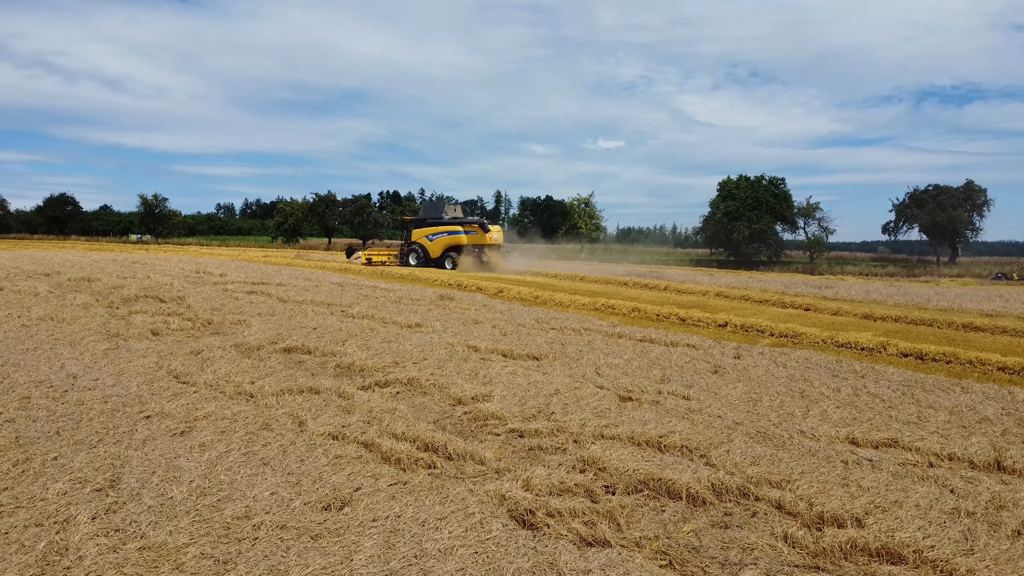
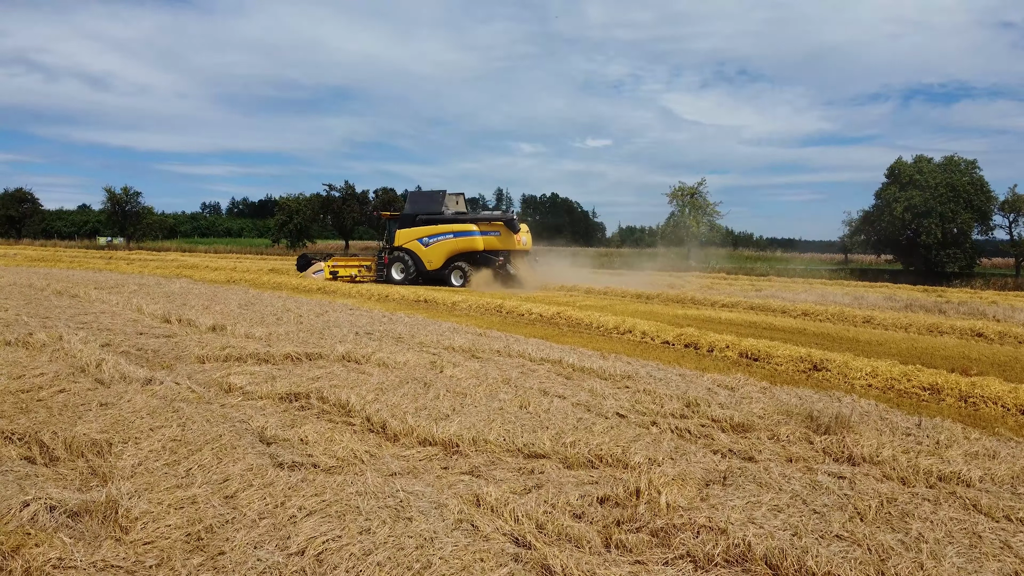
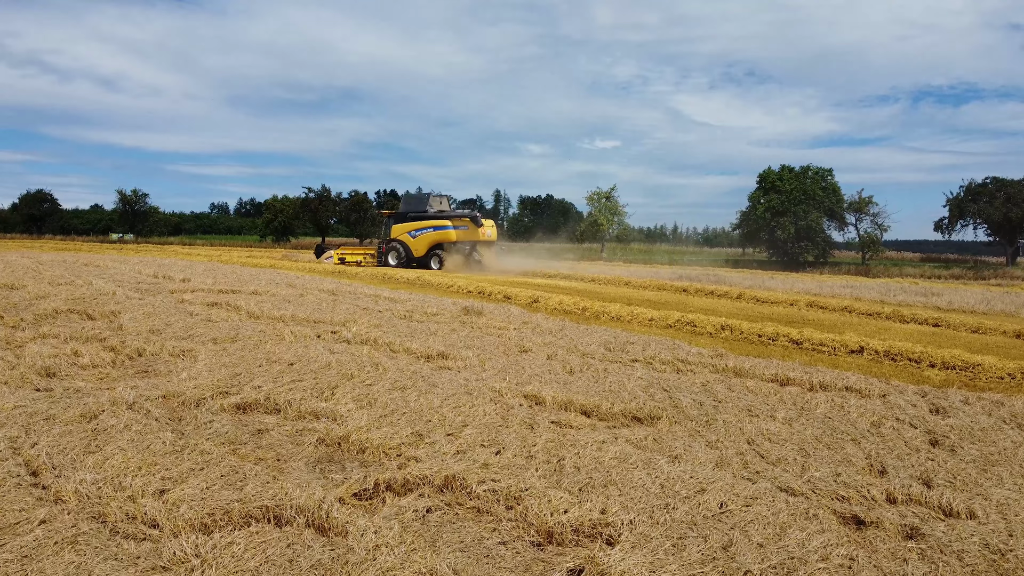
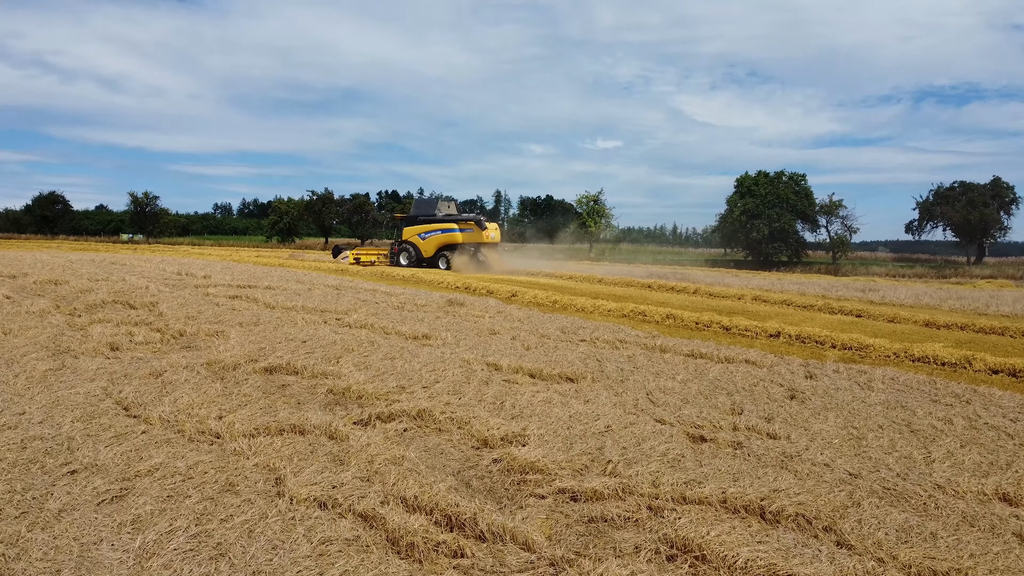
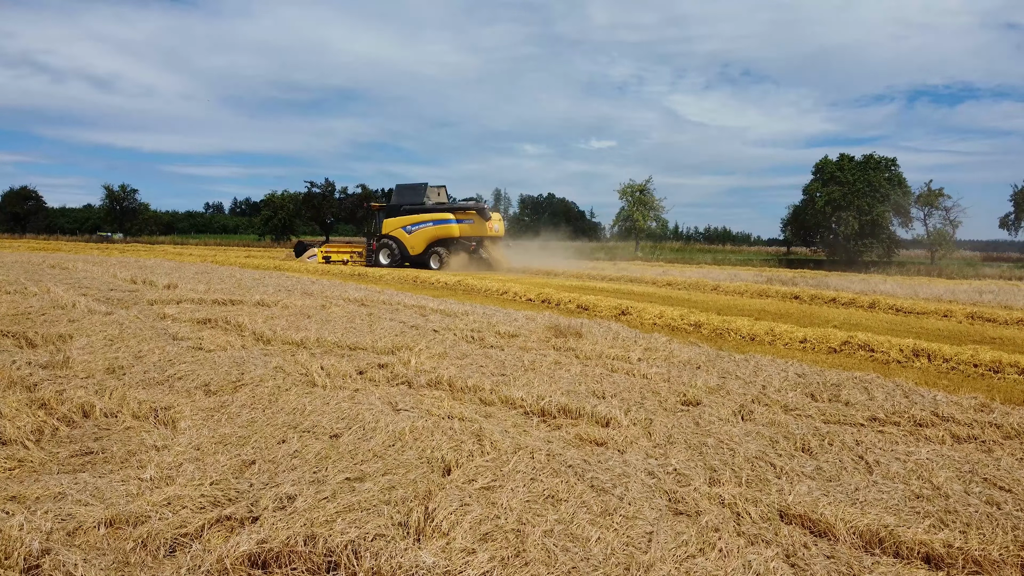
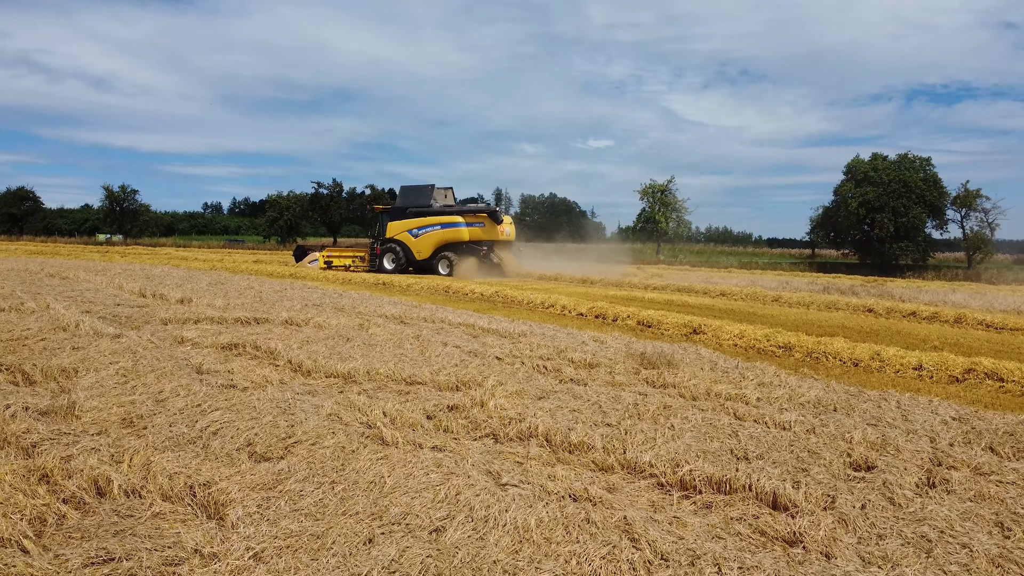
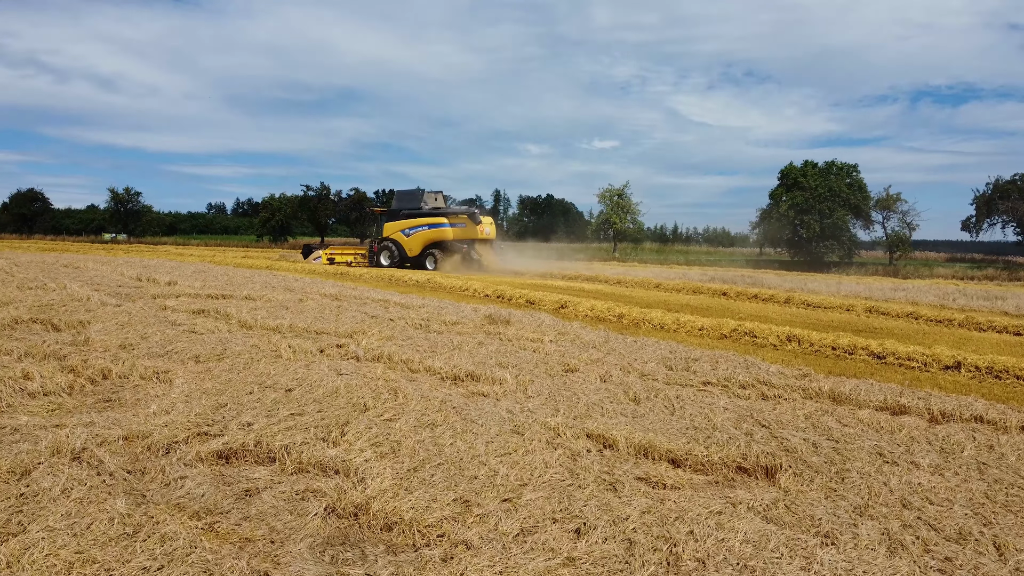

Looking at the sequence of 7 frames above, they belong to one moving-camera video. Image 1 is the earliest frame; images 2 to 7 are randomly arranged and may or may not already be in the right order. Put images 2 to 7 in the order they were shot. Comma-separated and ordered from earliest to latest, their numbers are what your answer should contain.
4, 3, 7, 5, 6, 2
